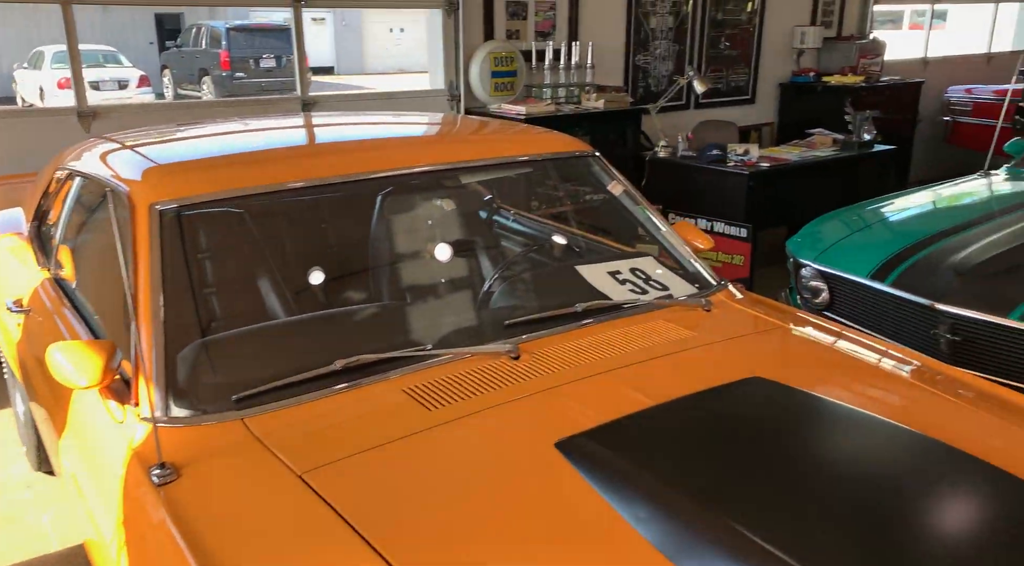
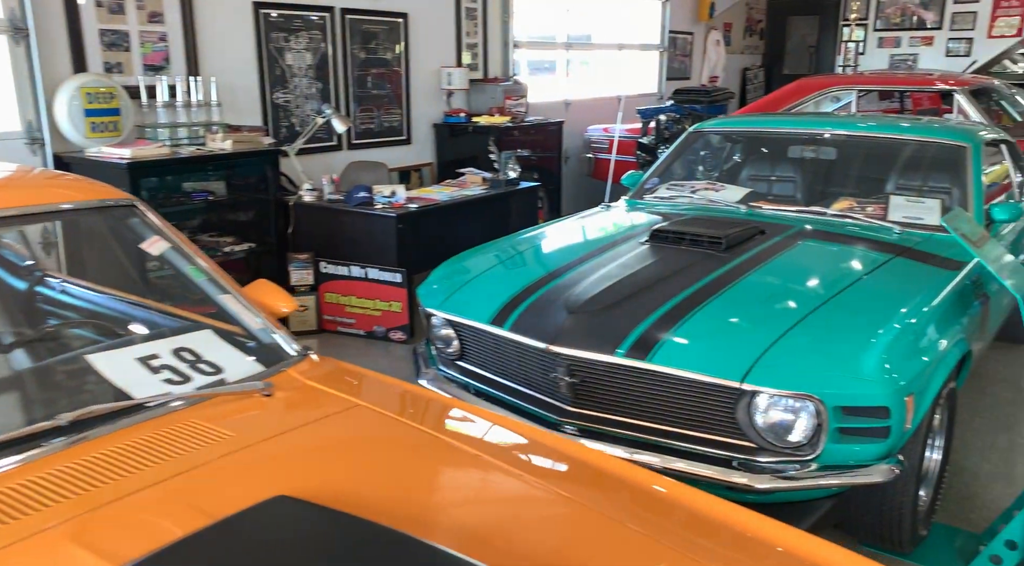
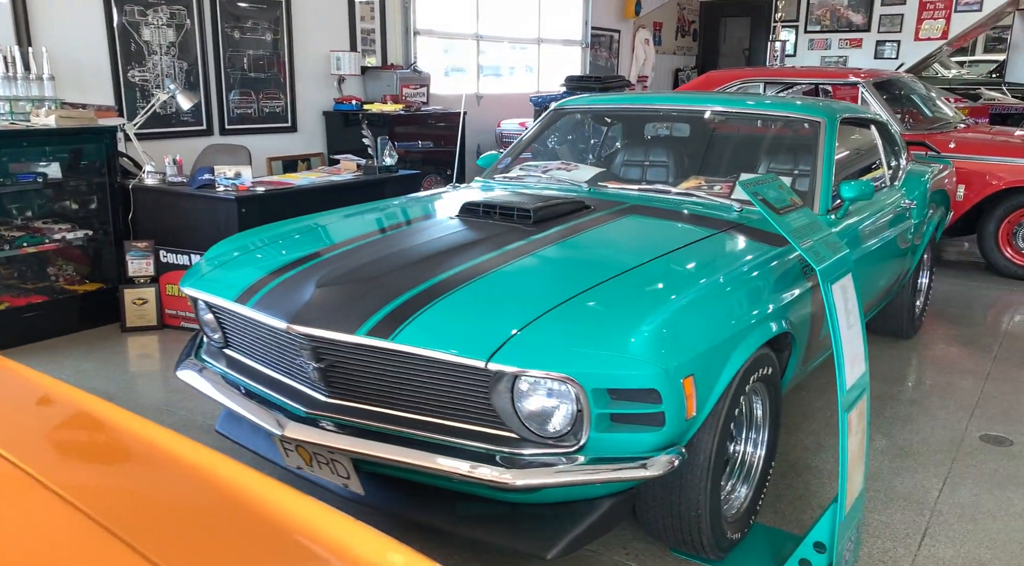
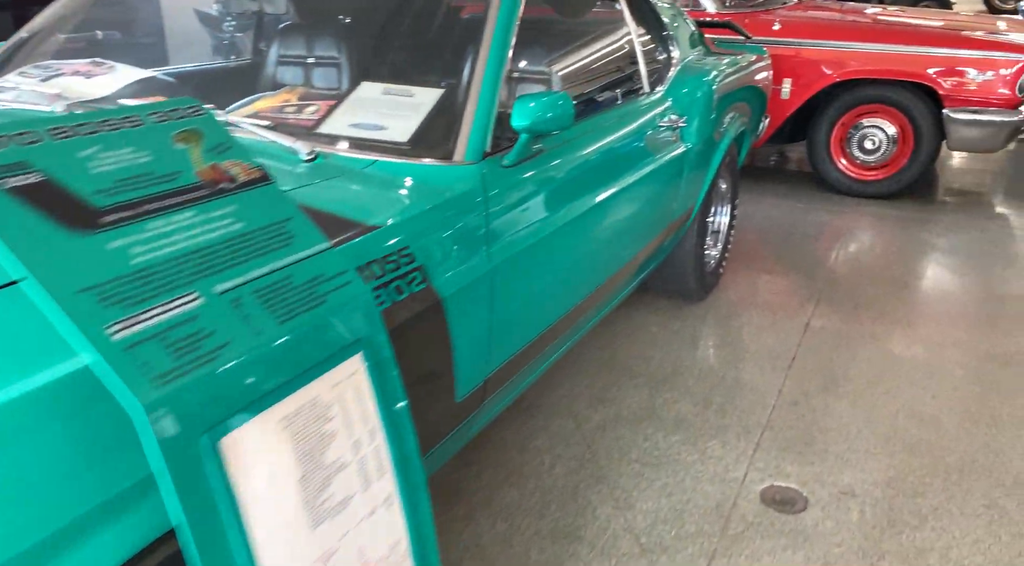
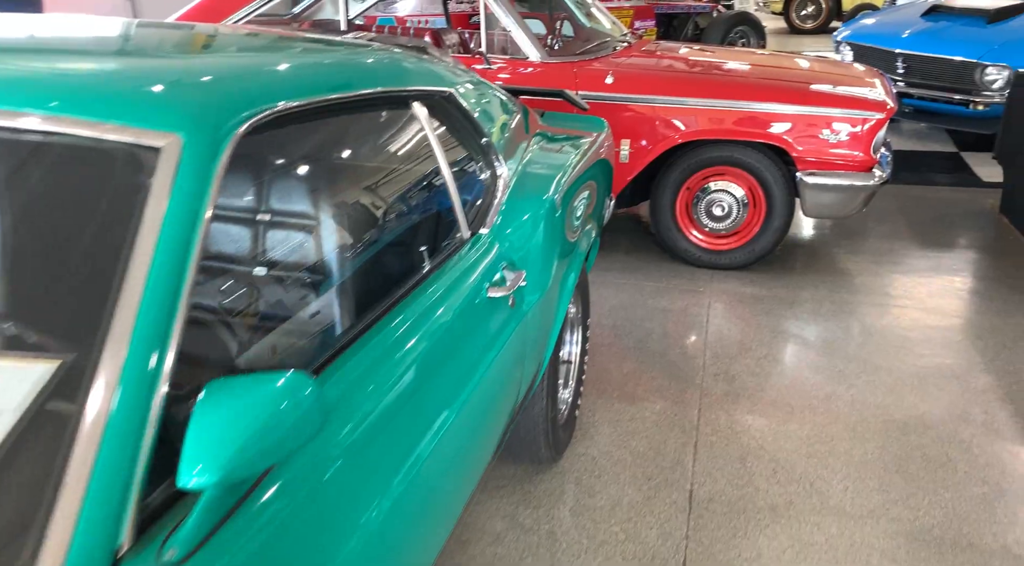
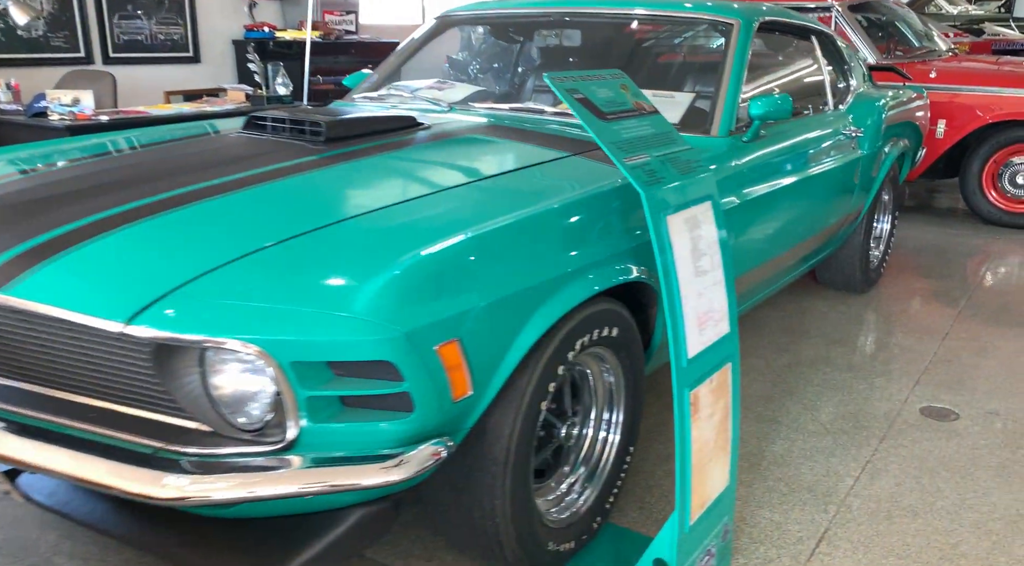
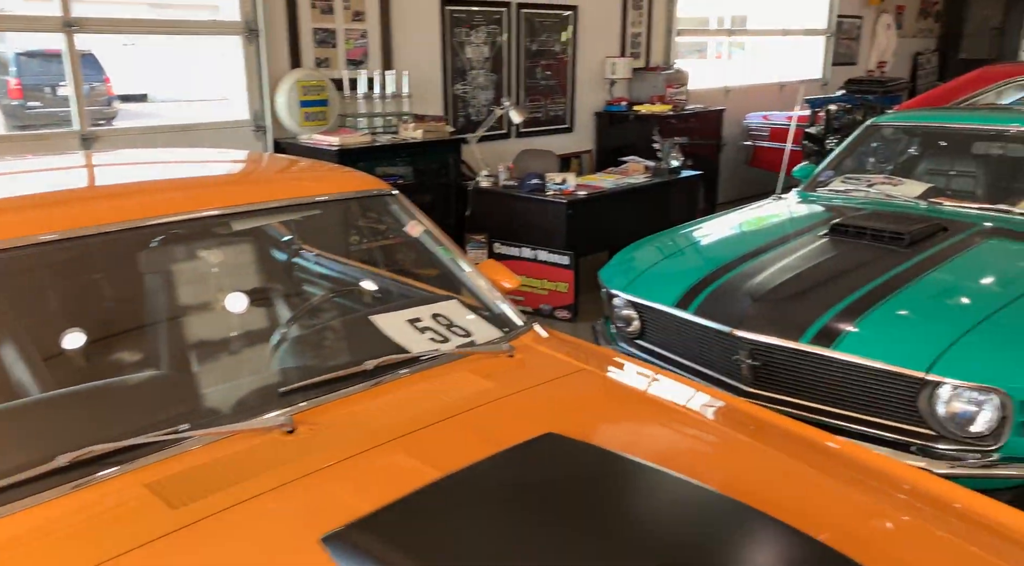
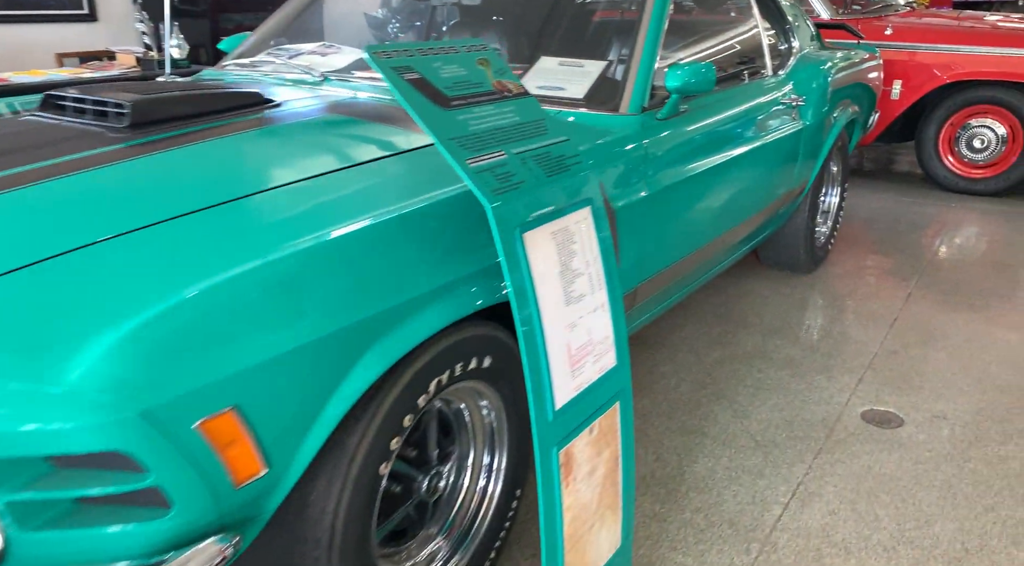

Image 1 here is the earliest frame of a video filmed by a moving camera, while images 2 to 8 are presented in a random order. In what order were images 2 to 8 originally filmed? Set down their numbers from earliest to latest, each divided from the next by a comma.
7, 2, 3, 6, 8, 4, 5
